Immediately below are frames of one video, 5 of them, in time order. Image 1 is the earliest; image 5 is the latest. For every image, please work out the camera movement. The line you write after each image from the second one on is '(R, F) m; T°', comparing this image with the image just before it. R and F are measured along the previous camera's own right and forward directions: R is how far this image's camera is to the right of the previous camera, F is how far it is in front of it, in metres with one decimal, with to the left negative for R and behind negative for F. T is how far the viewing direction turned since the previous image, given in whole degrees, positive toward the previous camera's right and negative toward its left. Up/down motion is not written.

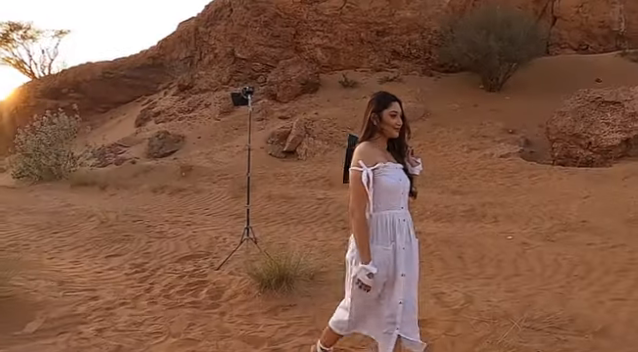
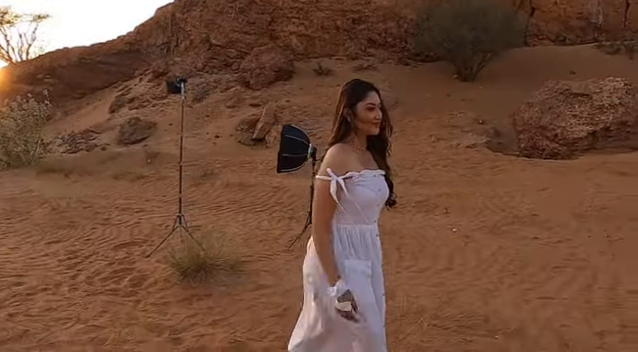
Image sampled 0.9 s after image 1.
(+0.6, +0.1) m; +1°
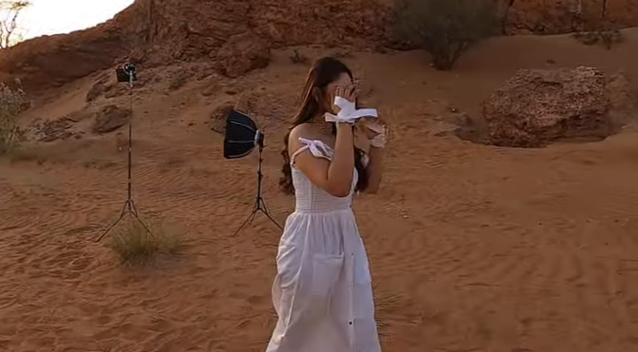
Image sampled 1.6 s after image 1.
(+0.5, -0.1) m; +1°
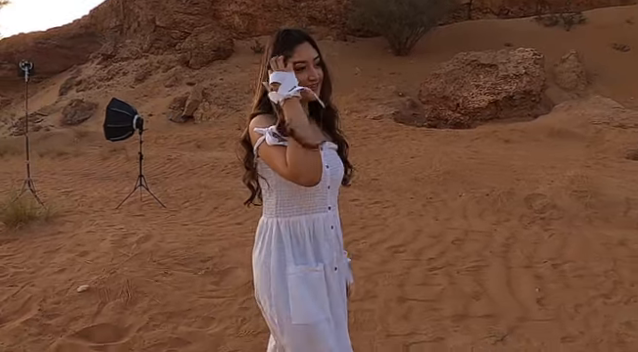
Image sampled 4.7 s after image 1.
(+1.5, -0.7) m; -1°
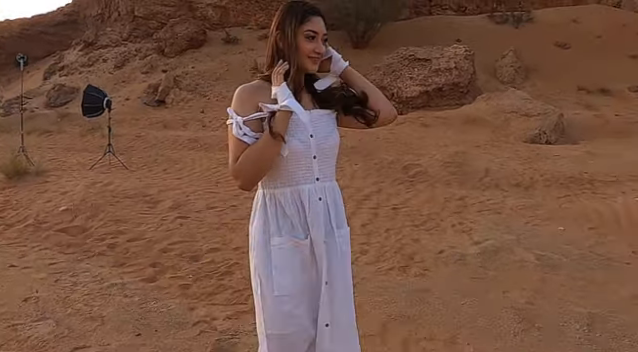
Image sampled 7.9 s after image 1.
(+0.9, -2.0) m; +1°
